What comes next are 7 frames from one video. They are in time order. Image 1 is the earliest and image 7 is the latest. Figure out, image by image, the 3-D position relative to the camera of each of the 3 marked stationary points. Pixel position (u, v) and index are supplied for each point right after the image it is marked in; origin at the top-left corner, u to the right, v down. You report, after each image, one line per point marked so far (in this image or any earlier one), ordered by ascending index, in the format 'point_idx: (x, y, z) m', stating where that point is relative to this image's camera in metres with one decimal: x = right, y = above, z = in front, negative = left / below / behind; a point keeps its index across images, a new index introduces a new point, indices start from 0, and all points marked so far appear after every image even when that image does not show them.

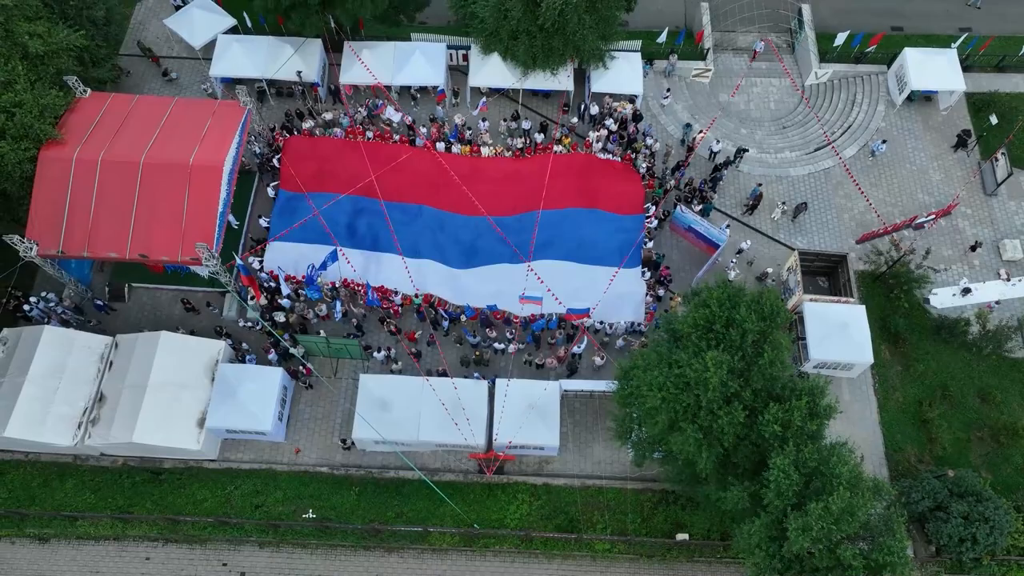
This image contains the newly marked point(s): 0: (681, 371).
0: (+4.2, -2.1, +17.7) m
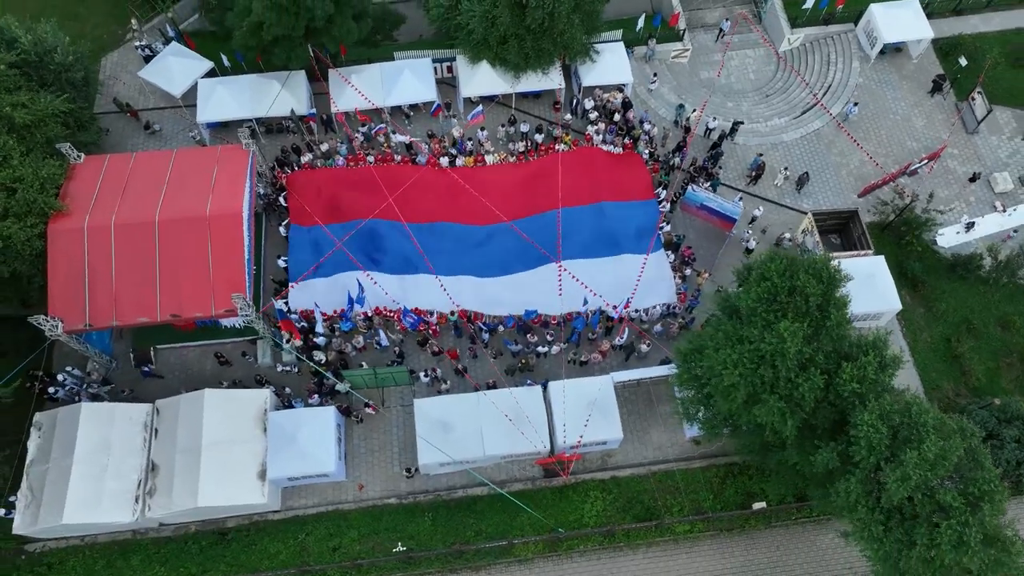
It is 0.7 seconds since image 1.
0: (+6.2, -1.5, +18.1) m
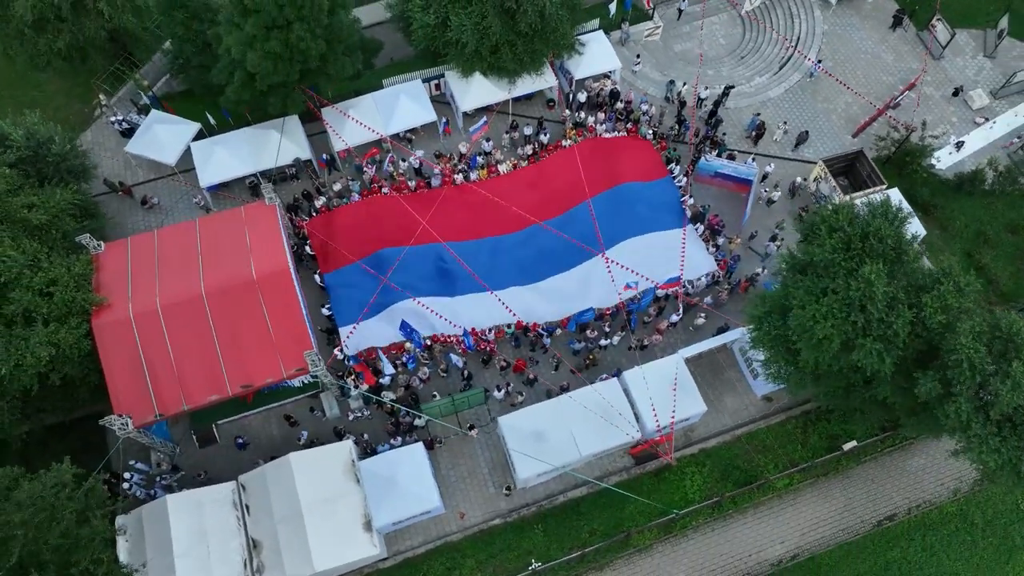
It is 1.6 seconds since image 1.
0: (+8.7, -0.2, +18.9) m
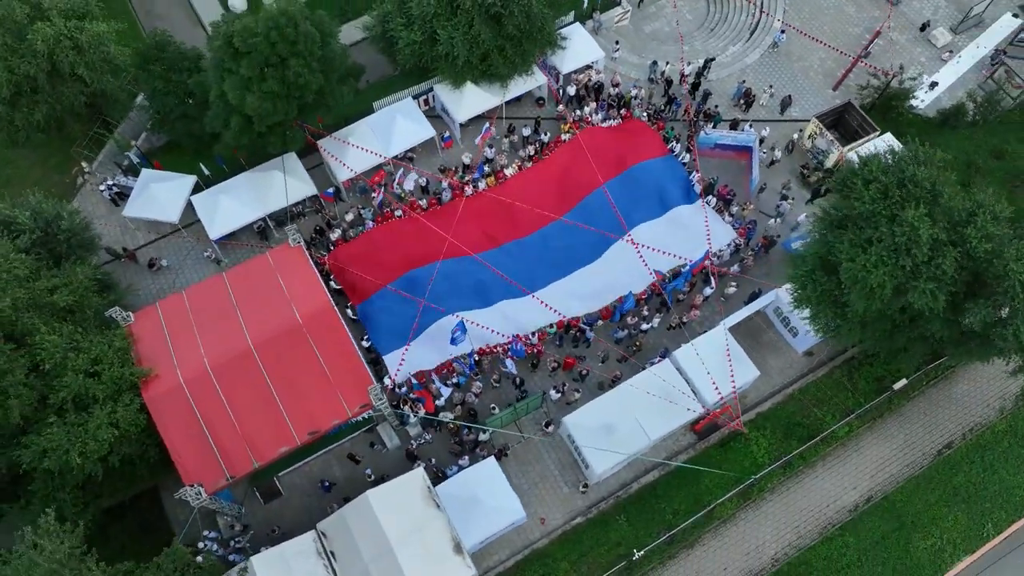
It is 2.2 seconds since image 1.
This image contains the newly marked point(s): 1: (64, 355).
0: (+10.3, +1.2, +19.6) m
1: (-12.4, -1.8, +19.8) m
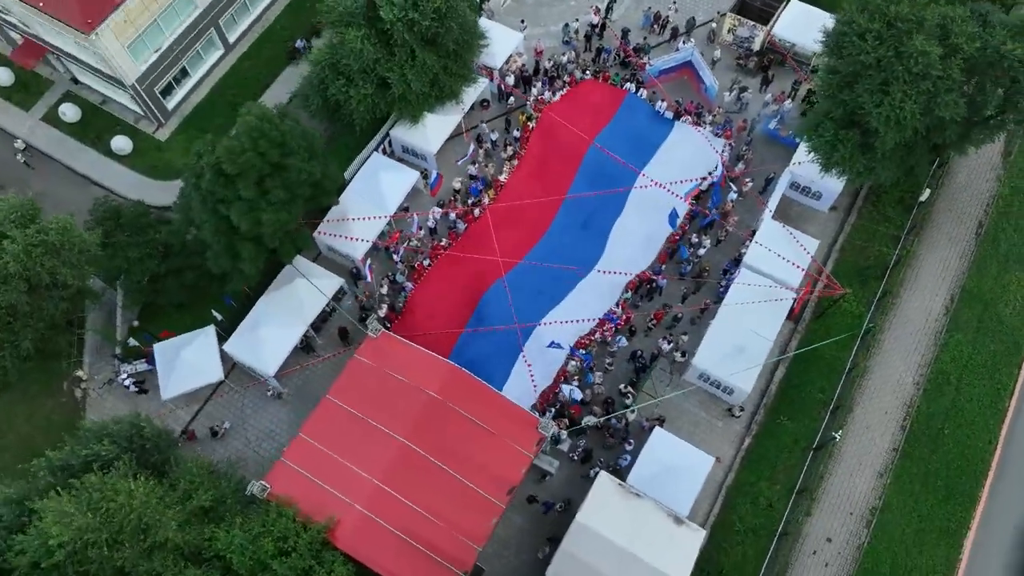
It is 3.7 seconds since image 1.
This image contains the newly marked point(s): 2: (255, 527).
0: (+11.9, +6.4, +21.9) m
1: (-6.5, -6.6, +18.0) m
2: (-6.7, -6.2, +18.6) m
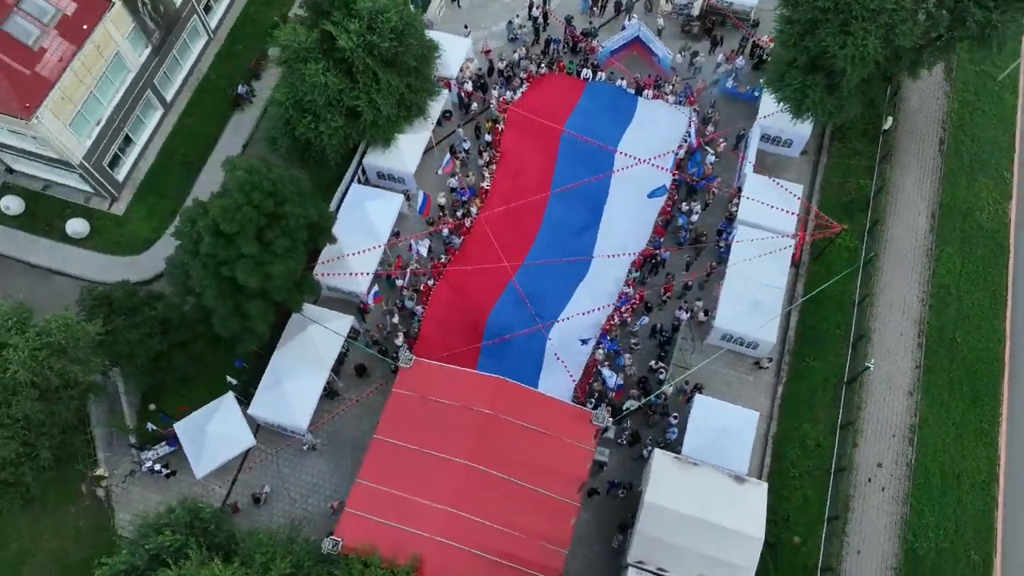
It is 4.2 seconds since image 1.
0: (+11.1, +8.7, +22.8) m
1: (-4.0, -7.8, +17.5) m
2: (-4.2, -7.5, +18.0) m
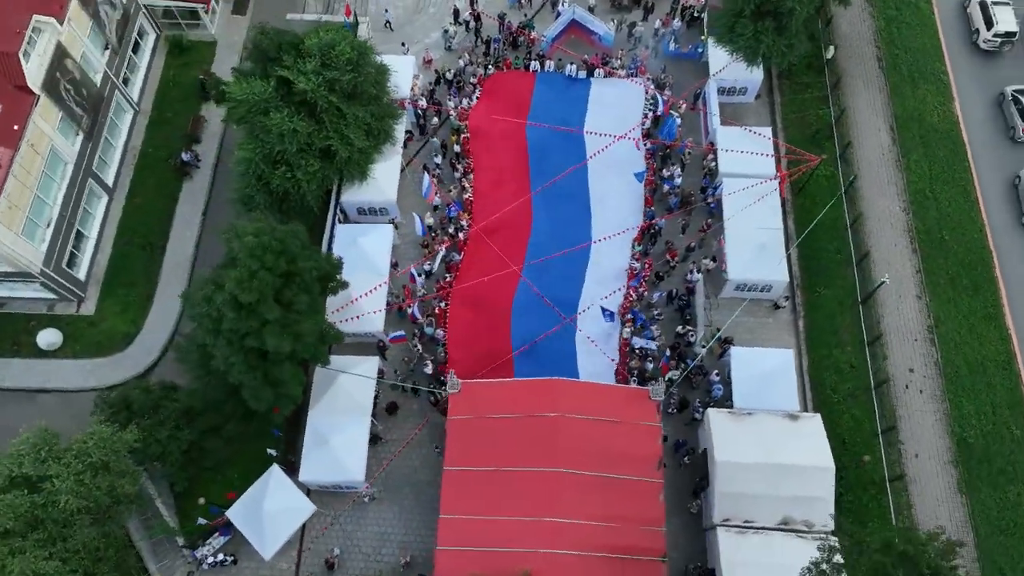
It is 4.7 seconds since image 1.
0: (+9.5, +11.0, +23.7) m
1: (-0.6, -8.5, +17.1) m
2: (-1.0, -8.3, +17.7) m
